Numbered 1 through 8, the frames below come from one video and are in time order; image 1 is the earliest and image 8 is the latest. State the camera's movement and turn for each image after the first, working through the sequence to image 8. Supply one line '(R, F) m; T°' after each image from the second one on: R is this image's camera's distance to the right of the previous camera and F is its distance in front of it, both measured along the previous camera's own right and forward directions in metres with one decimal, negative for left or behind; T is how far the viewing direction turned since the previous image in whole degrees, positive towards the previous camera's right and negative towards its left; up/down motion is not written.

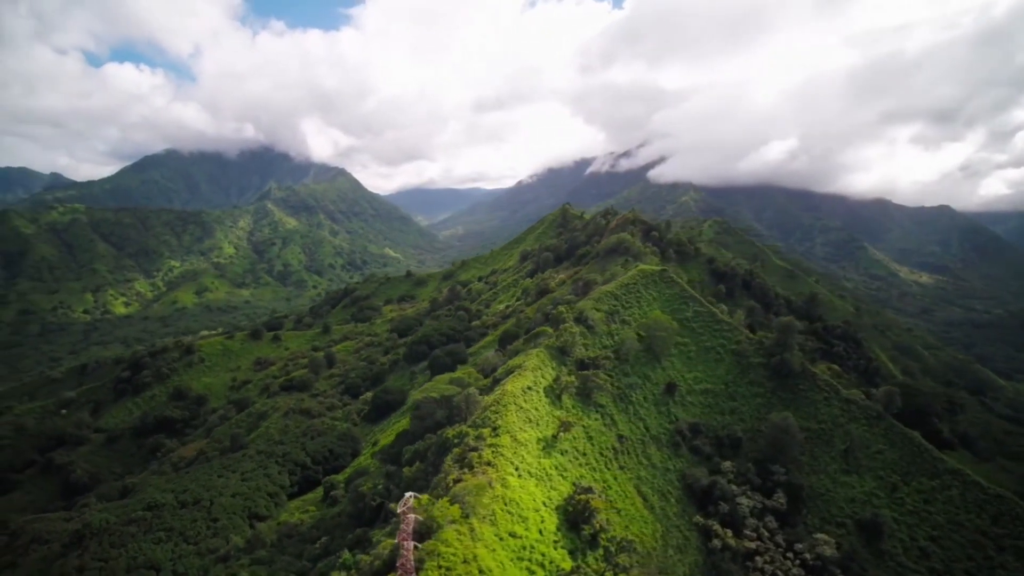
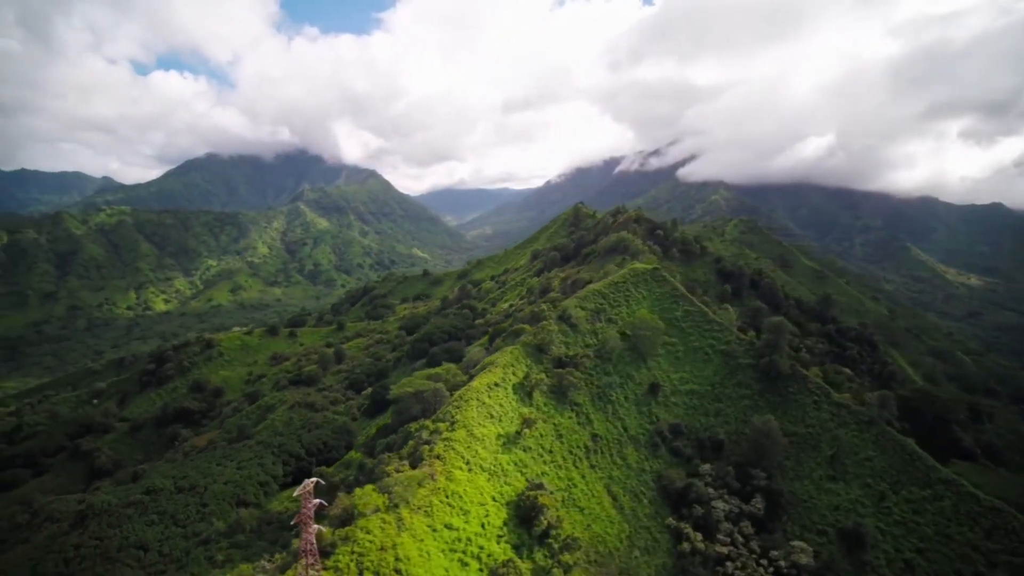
(+8.2, -0.3) m; -4°
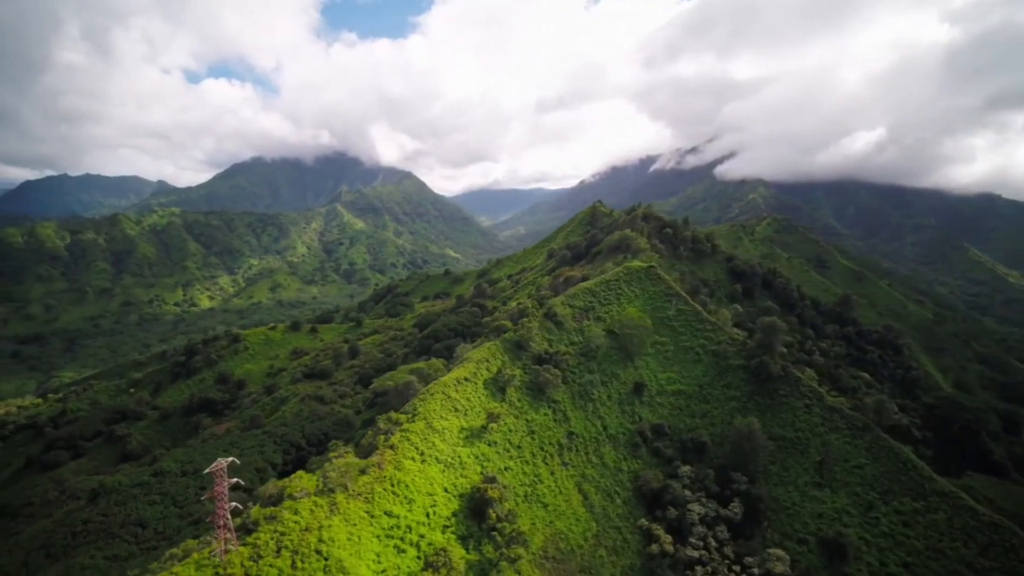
(+8.7, -0.2) m; -5°
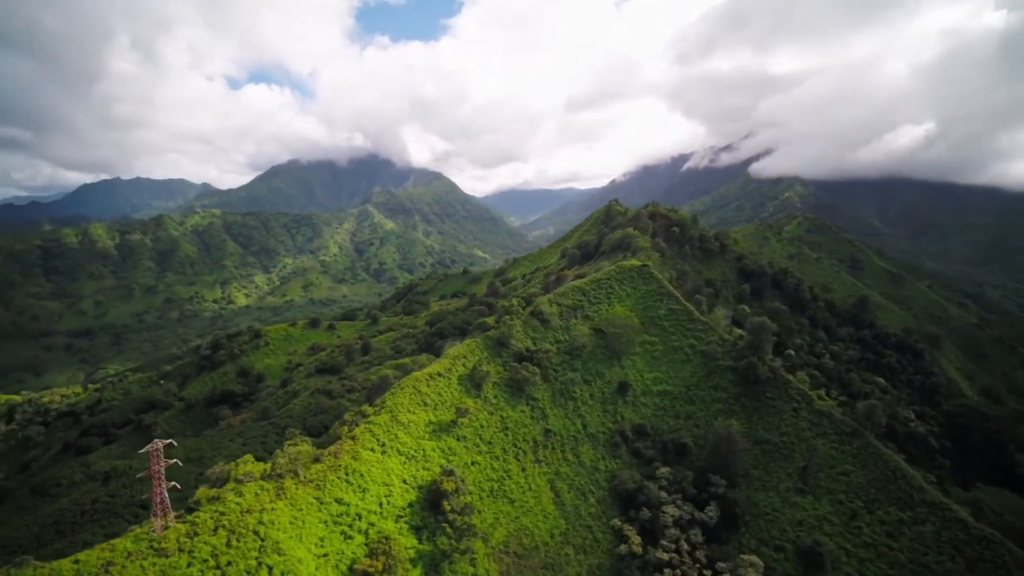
(+7.9, -0.2) m; -4°
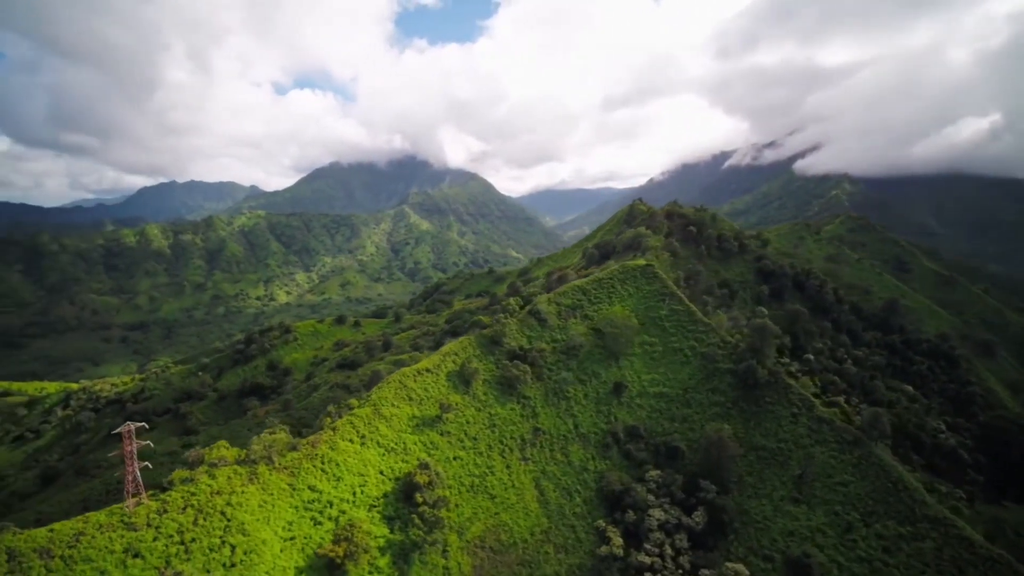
(+6.9, 0.0) m; -5°
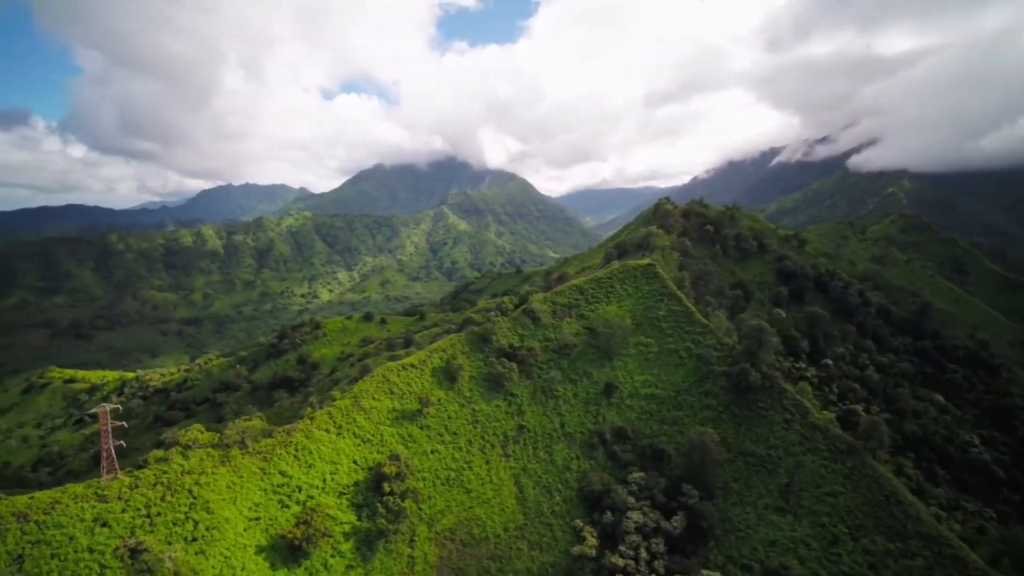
(+8.1, 0.0) m; -5°
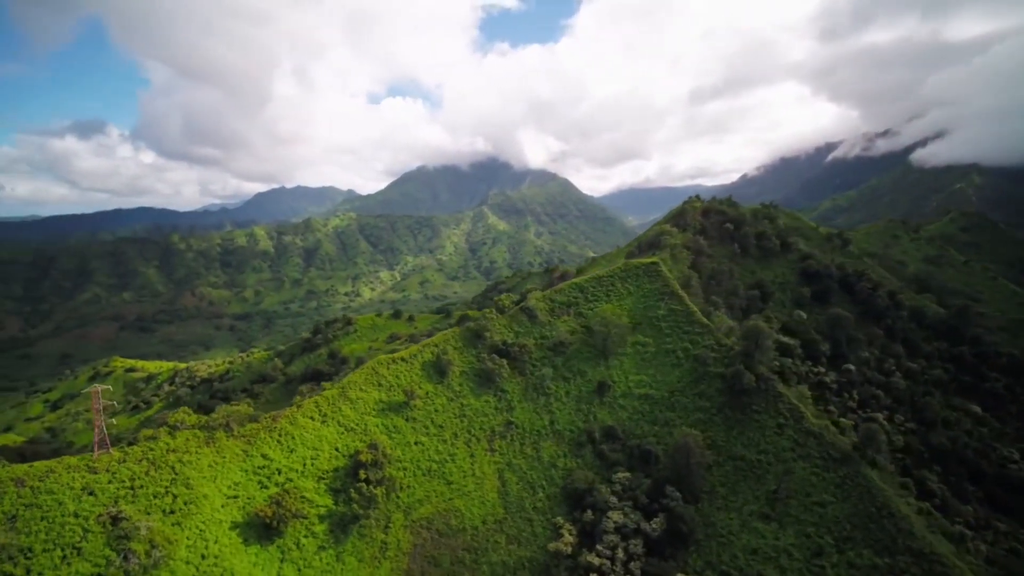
(+7.9, +0.1) m; -6°
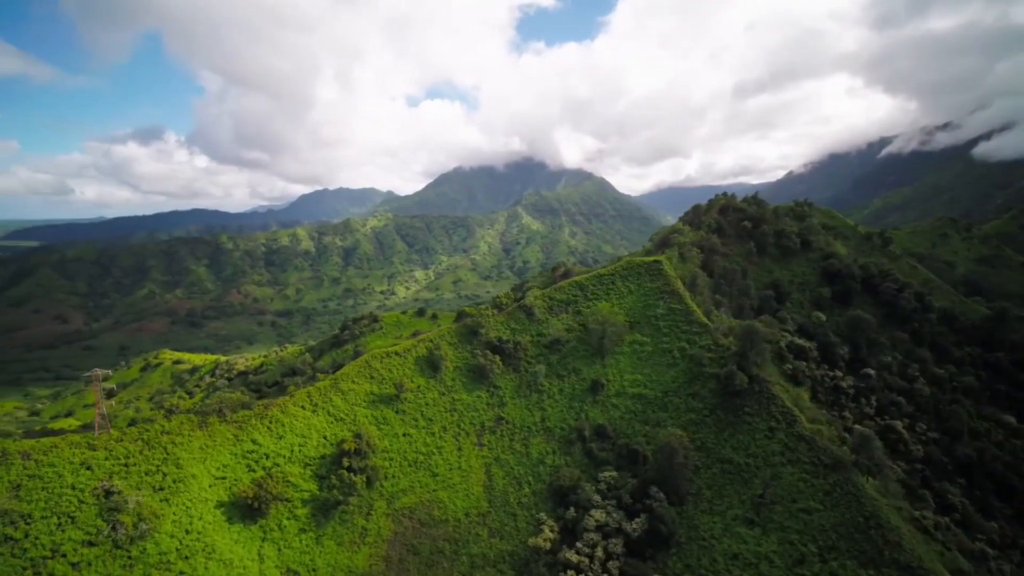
(+6.7, +0.1) m; -5°
